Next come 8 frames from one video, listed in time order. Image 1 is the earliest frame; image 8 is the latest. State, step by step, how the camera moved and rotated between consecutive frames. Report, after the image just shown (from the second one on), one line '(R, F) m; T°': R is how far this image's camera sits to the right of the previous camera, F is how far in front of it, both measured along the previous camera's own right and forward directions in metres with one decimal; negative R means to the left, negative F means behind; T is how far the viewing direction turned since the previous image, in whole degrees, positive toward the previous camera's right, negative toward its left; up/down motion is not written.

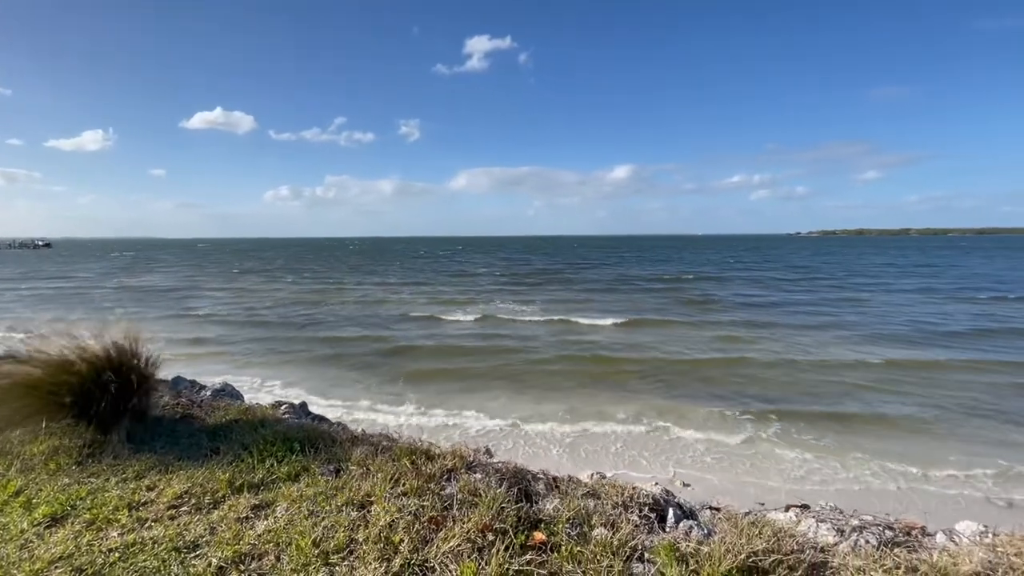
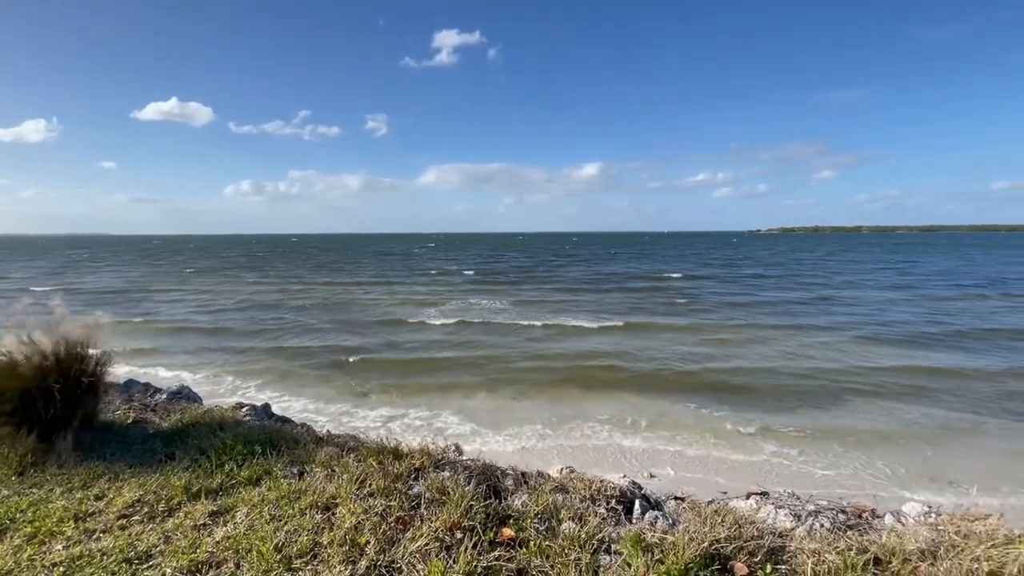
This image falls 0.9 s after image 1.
(+0.2, +0.1) m; +4°
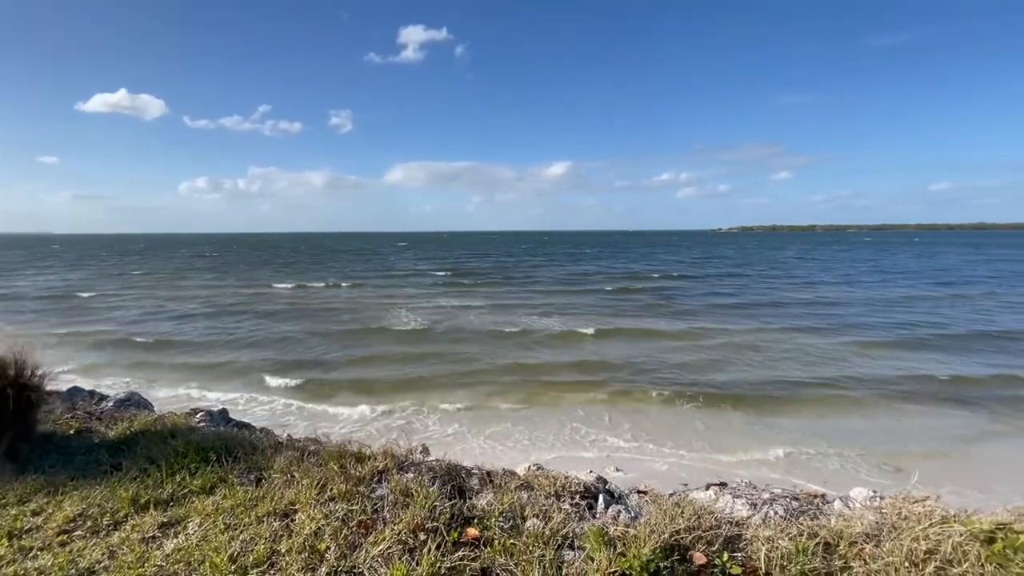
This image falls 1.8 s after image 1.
(+0.5, 0.0) m; +4°
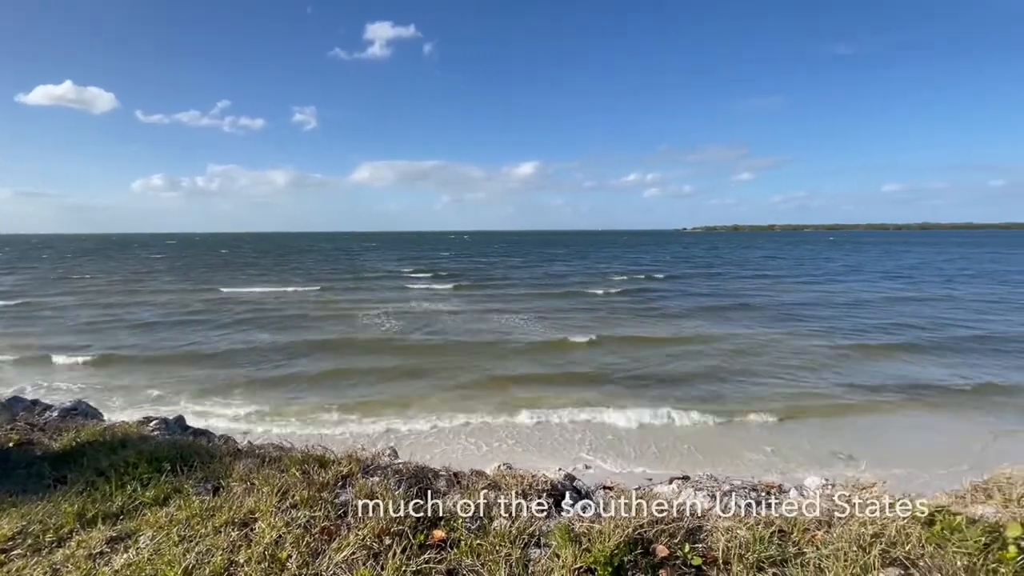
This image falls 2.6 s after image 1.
(+0.4, -0.1) m; +4°
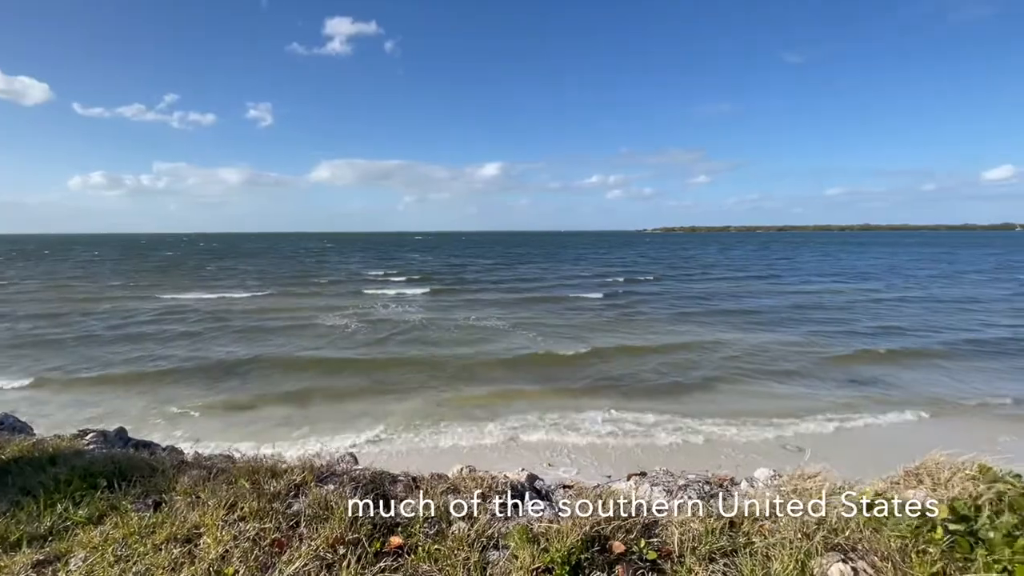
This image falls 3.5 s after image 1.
(+0.6, 0.0) m; +4°
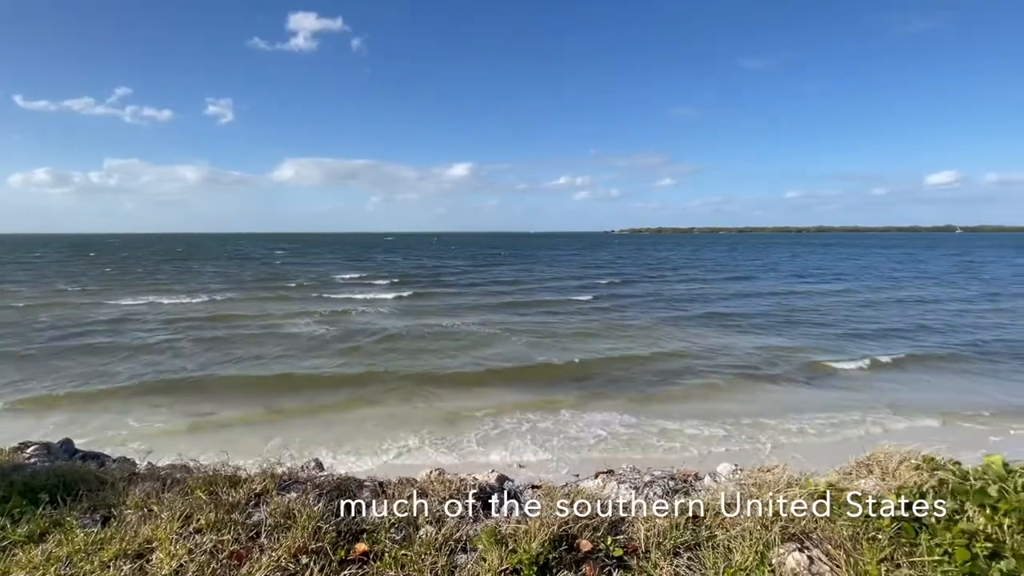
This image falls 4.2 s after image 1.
(+0.3, 0.0) m; +4°
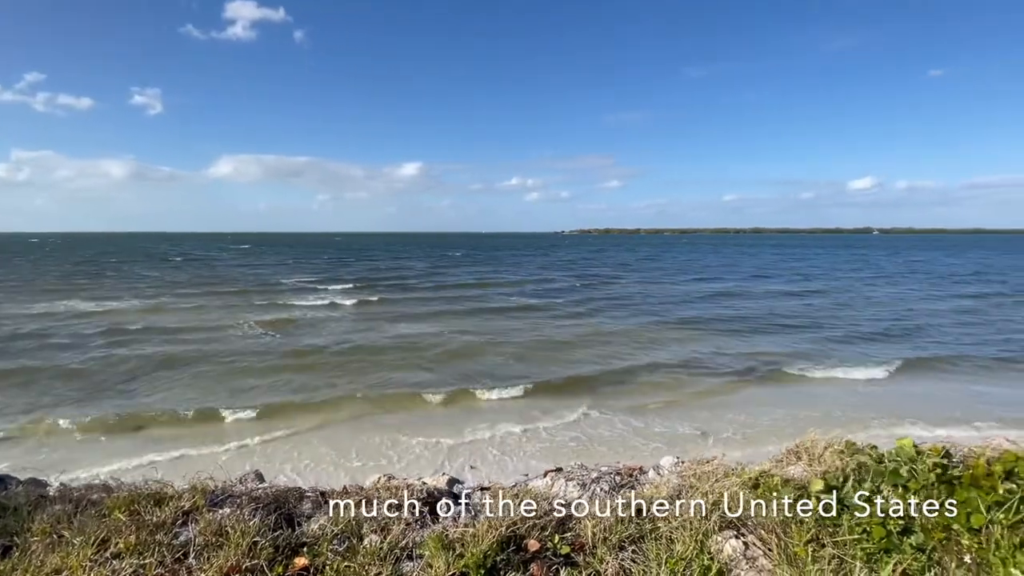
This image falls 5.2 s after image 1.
(+0.5, +0.2) m; +6°
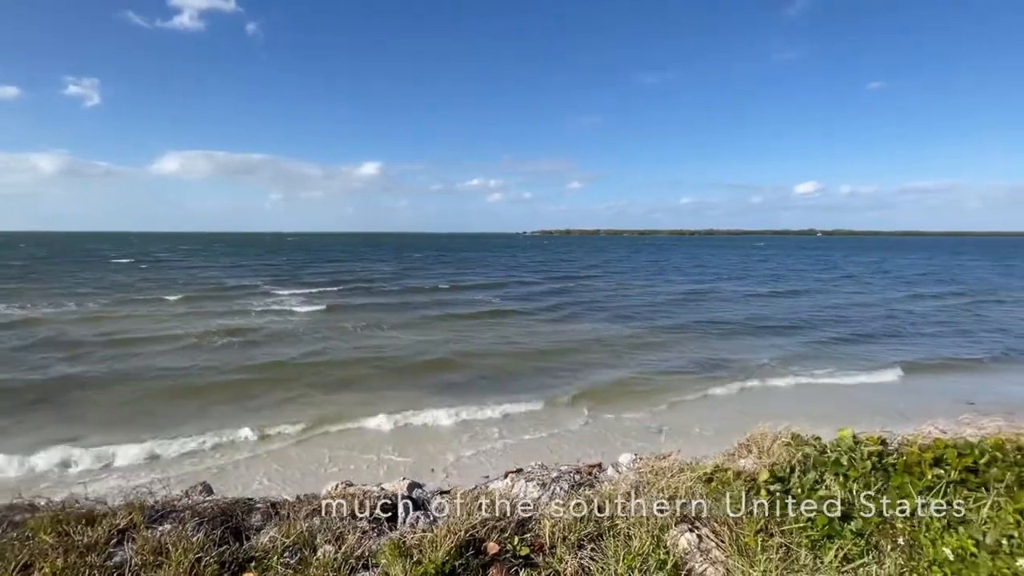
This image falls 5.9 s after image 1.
(+0.3, +0.2) m; +5°
